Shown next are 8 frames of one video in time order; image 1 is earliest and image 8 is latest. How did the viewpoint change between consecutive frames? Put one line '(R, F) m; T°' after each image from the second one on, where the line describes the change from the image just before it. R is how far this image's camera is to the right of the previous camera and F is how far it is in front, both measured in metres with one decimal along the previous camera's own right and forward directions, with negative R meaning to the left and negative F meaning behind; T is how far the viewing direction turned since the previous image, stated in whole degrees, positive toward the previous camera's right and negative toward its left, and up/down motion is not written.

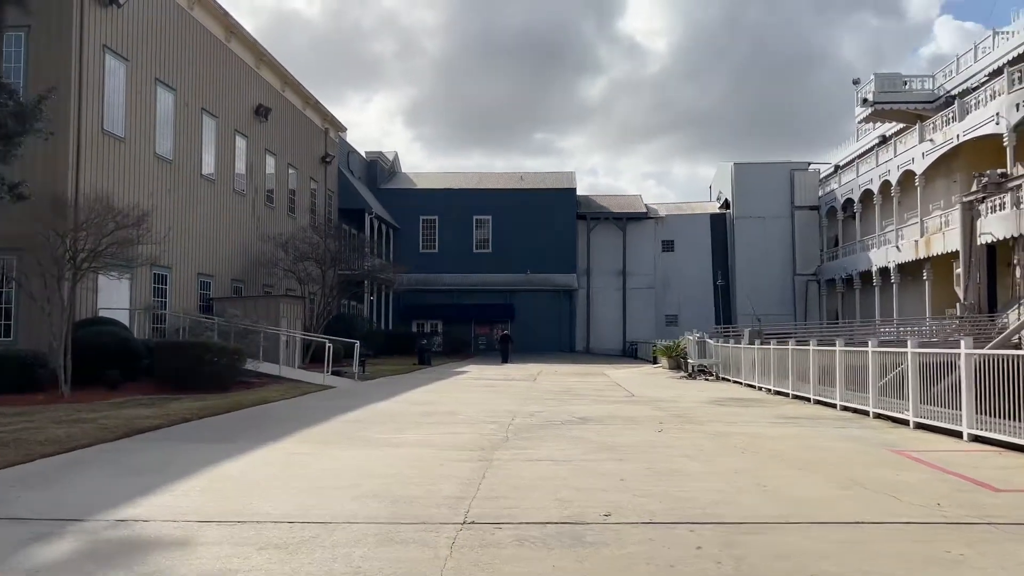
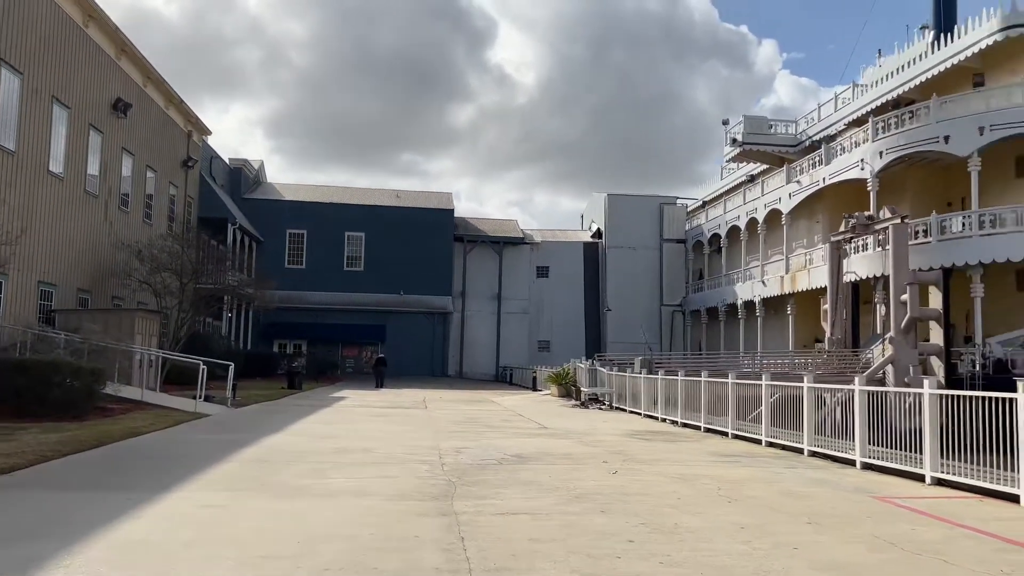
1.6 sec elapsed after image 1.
(-0.6, +0.8) m; +10°
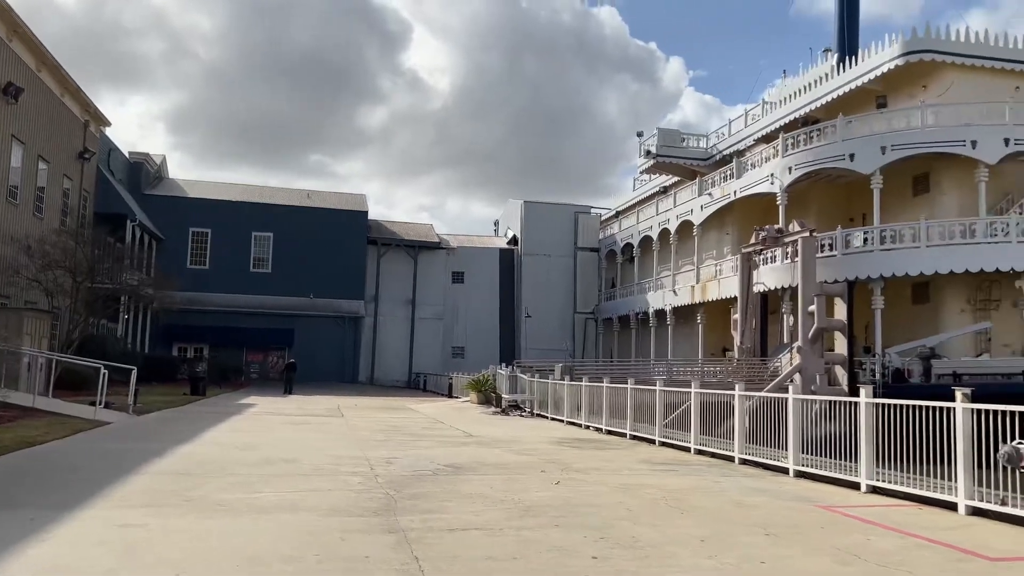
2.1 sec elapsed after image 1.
(-0.2, +0.2) m; +6°
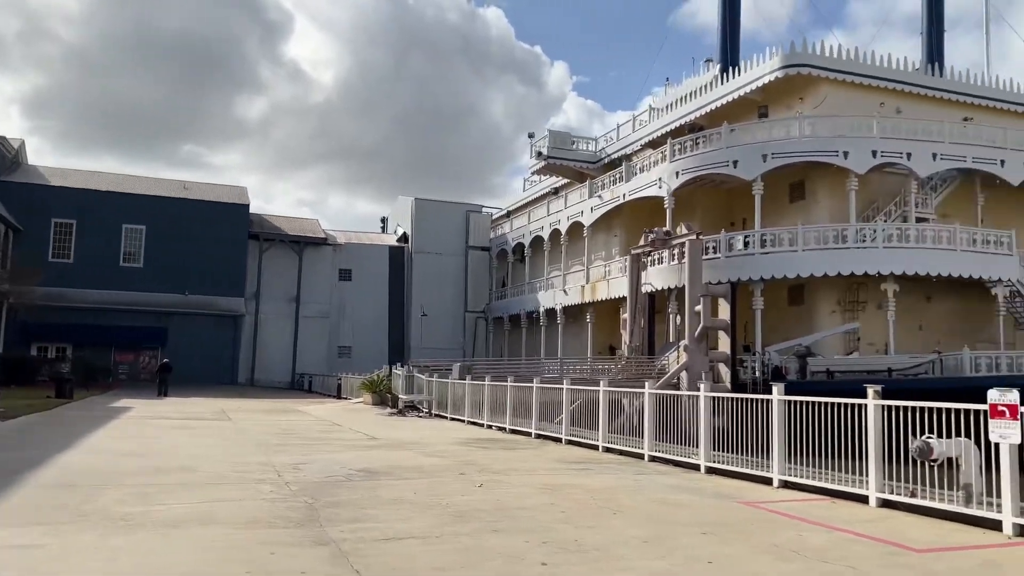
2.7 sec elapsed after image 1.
(-0.3, +0.2) m; +8°
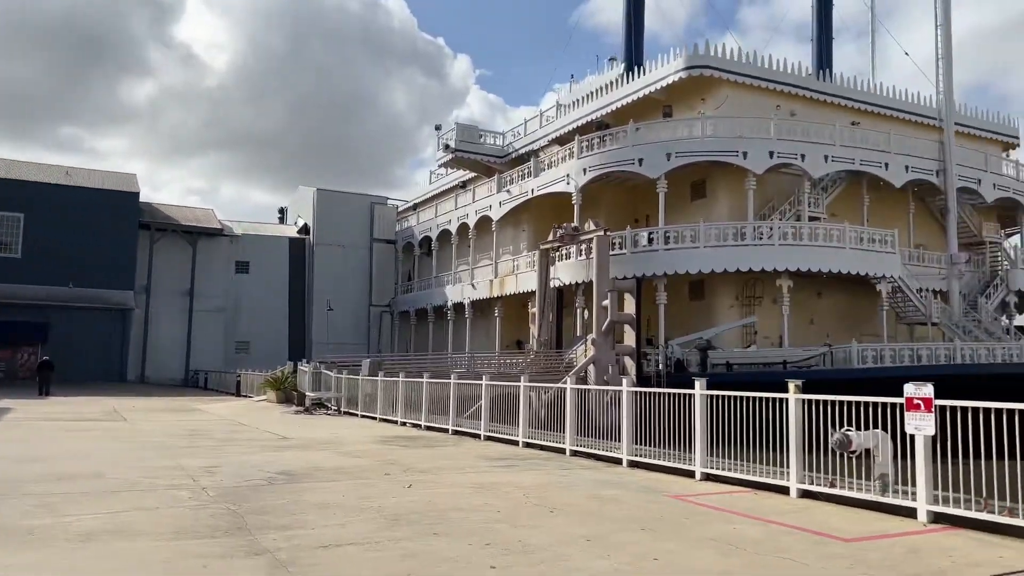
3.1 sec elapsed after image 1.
(-0.2, +0.1) m; +7°
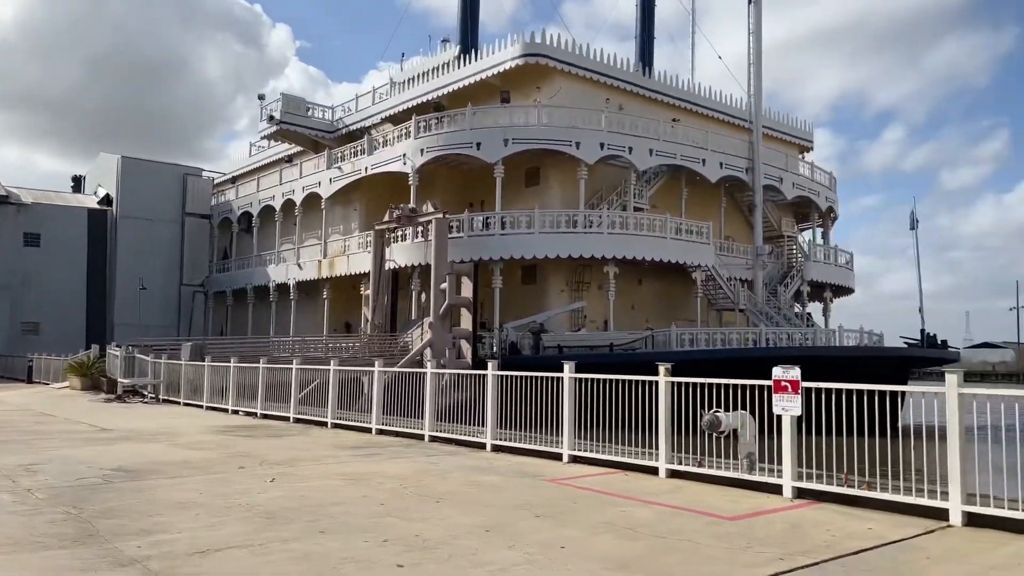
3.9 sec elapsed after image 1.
(-0.4, +0.2) m; +13°
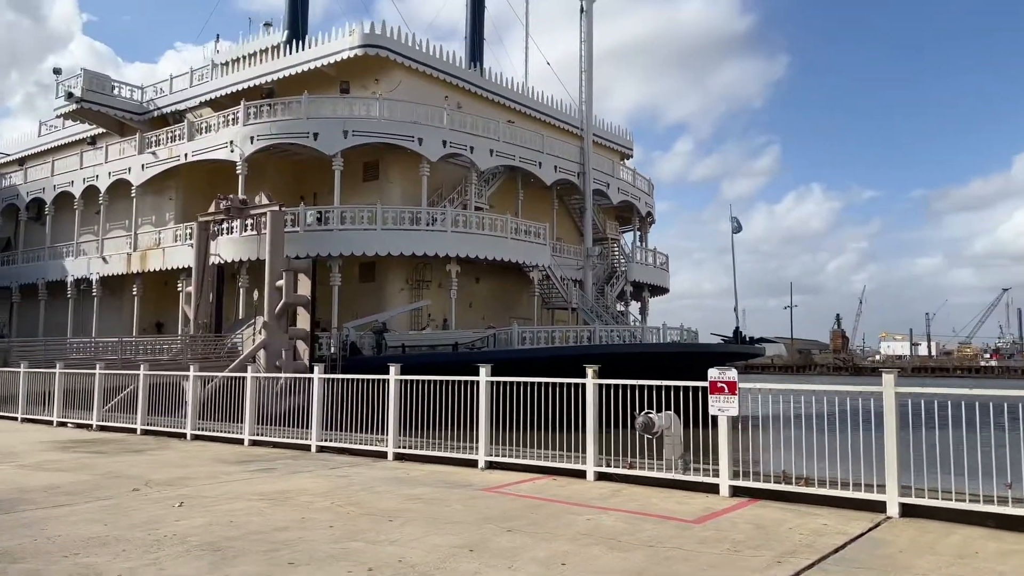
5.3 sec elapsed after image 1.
(-0.8, +0.3) m; +13°
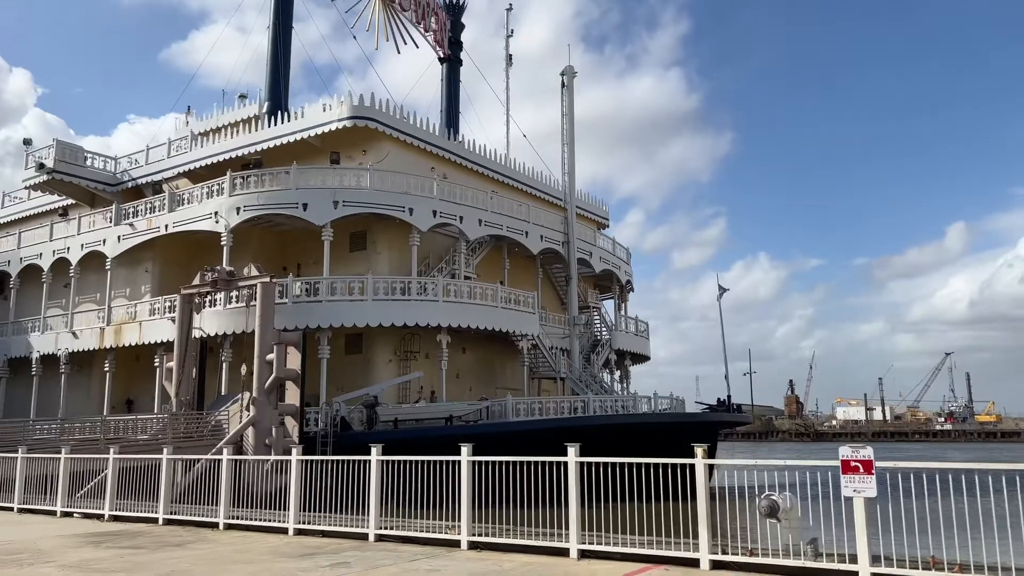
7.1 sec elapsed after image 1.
(-1.0, +0.3) m; +3°
